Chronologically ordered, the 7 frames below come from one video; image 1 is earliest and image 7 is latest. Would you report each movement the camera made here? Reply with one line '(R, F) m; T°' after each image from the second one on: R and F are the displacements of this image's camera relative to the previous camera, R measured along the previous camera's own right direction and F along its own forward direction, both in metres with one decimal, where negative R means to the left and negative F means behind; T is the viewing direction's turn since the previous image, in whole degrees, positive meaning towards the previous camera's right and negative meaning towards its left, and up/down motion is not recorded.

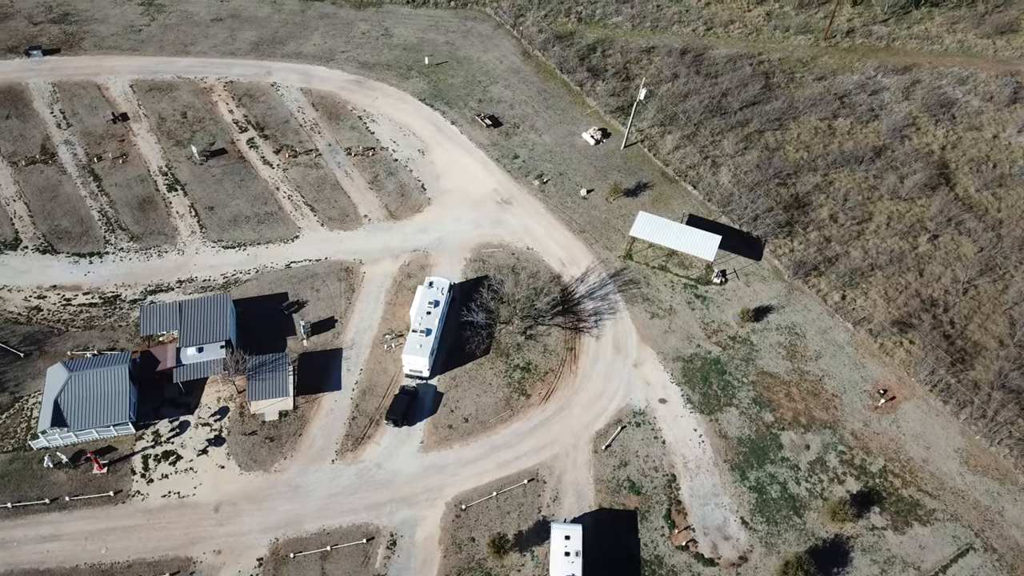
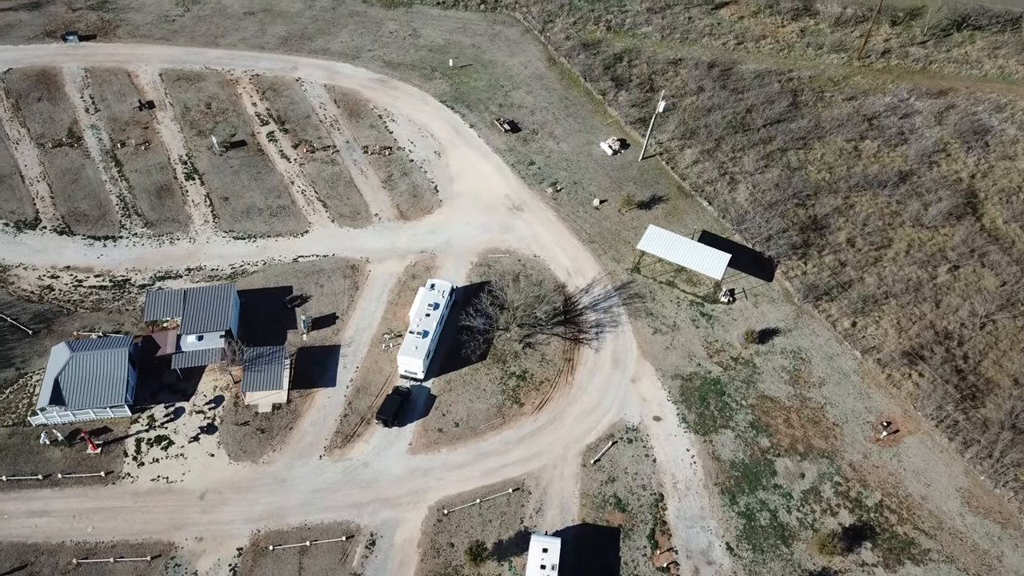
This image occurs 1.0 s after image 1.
(+1.7, +0.2) m; -3°
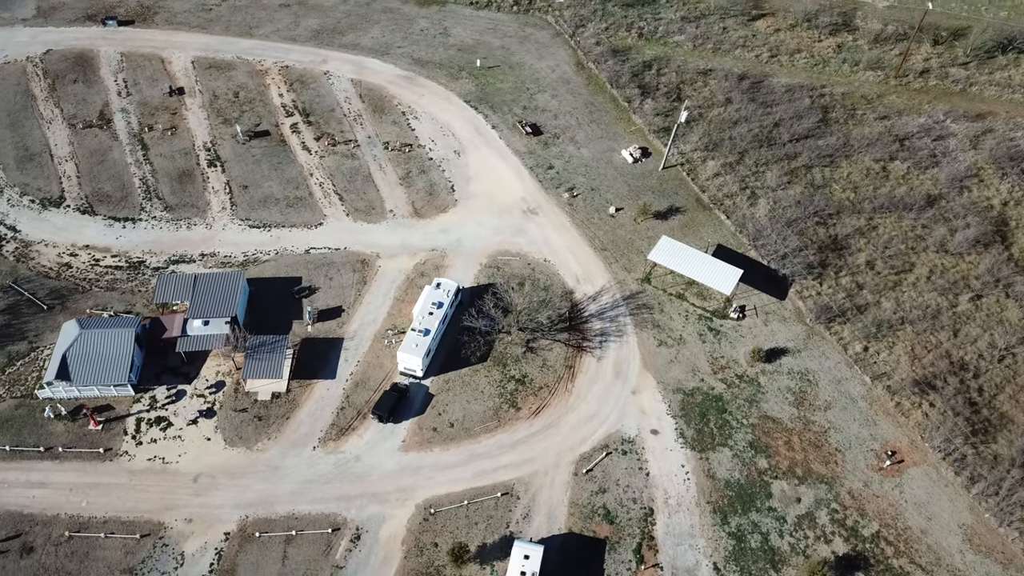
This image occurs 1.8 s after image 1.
(+1.6, +0.2) m; -3°
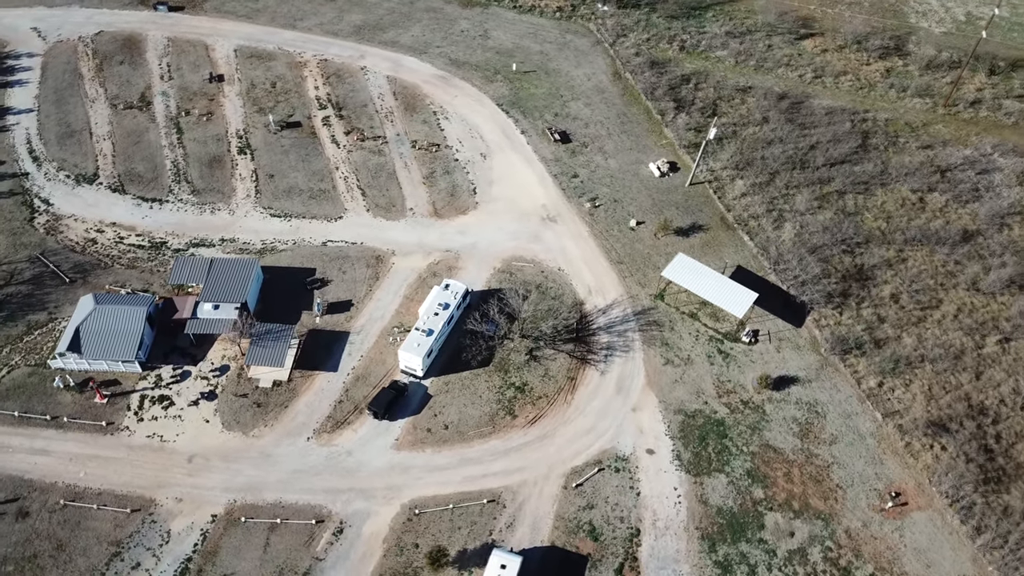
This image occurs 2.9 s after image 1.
(+2.0, +0.2) m; -4°
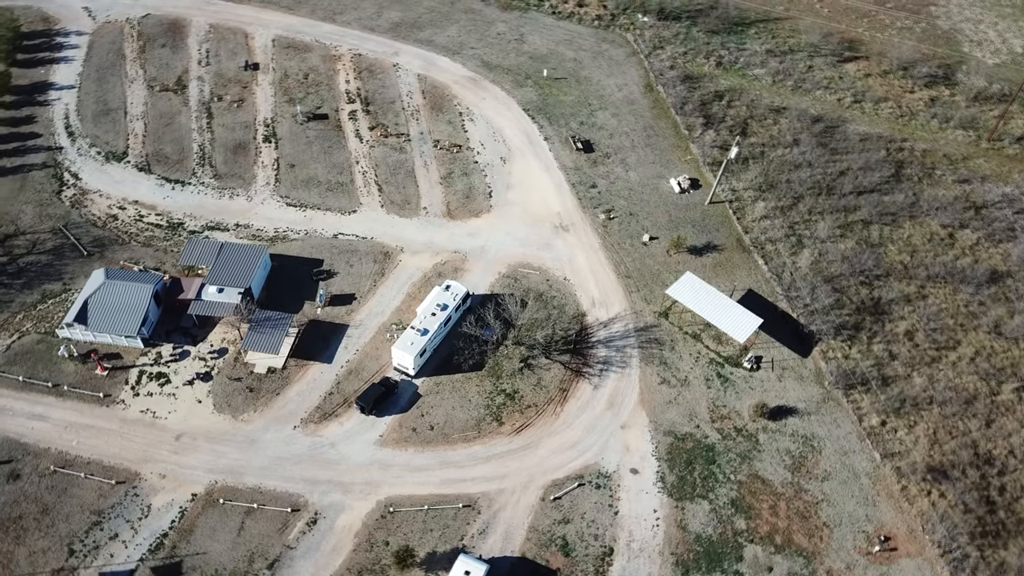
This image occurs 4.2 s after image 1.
(+2.4, +0.2) m; -4°
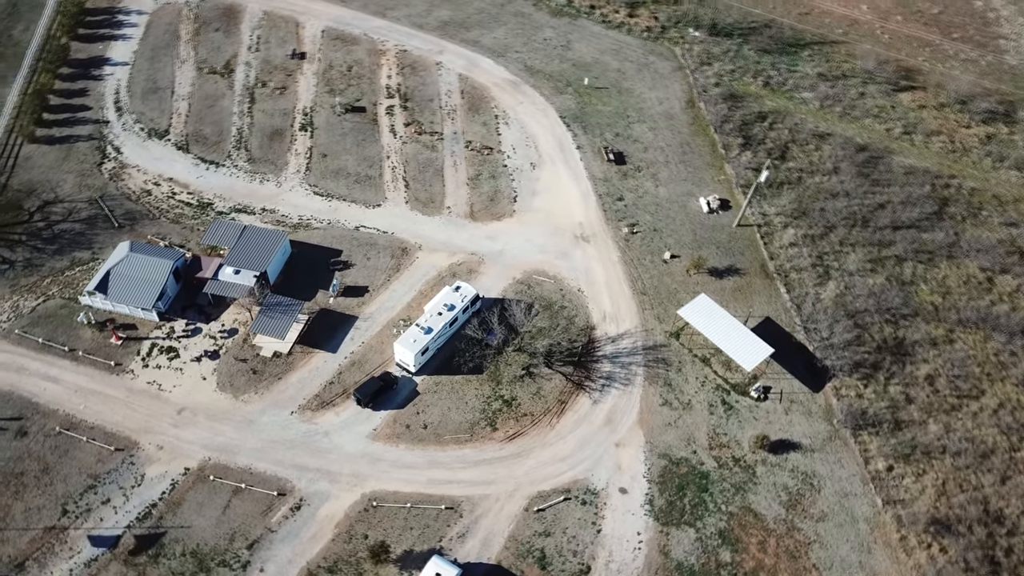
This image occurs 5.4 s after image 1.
(+2.3, +0.2) m; -4°
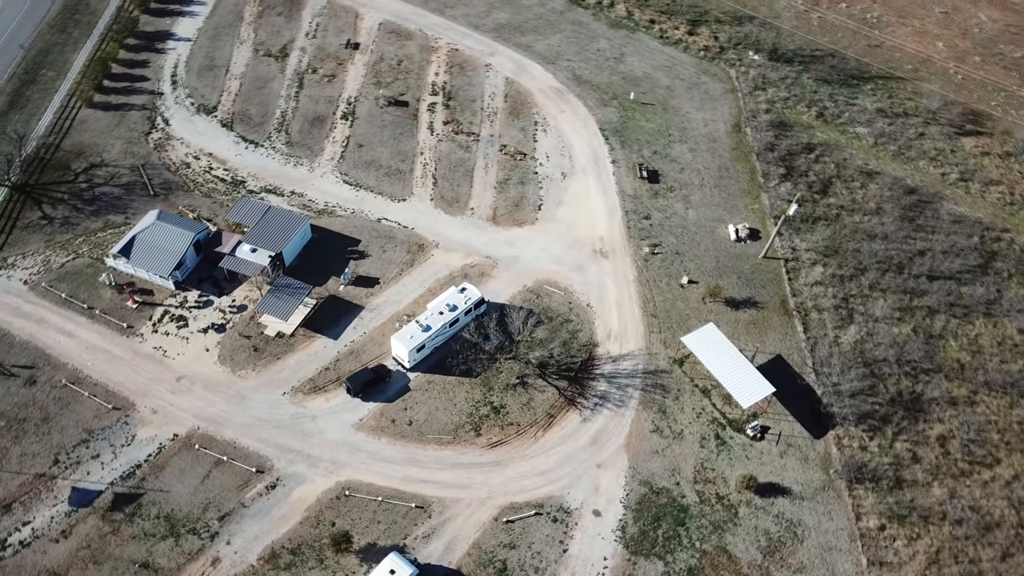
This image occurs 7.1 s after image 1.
(+3.2, +0.3) m; -5°
